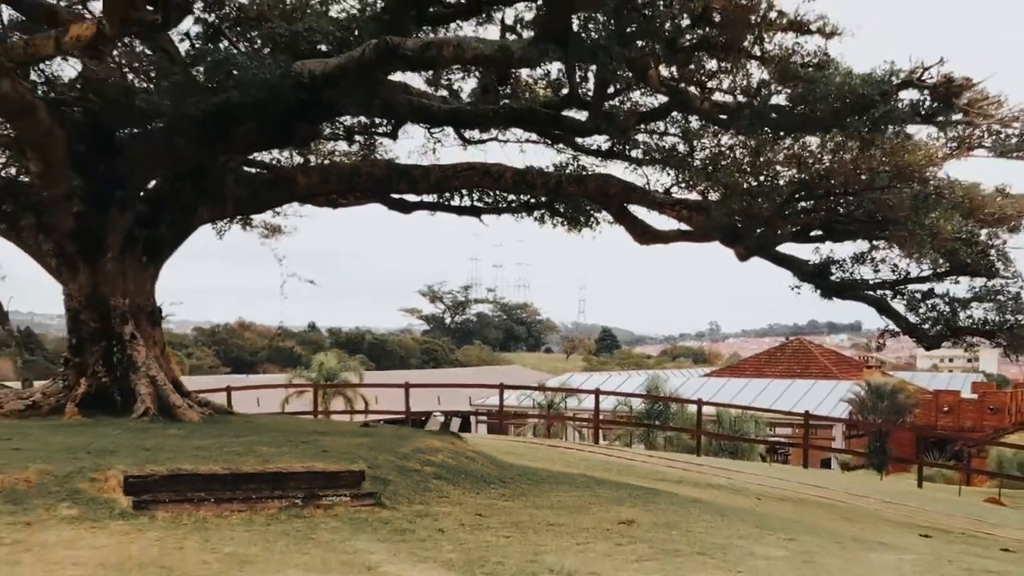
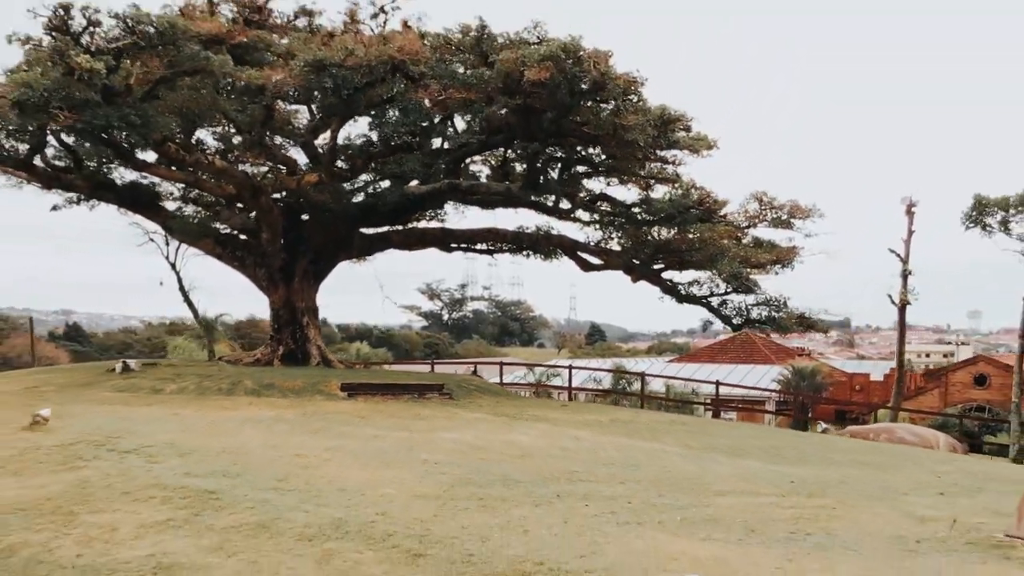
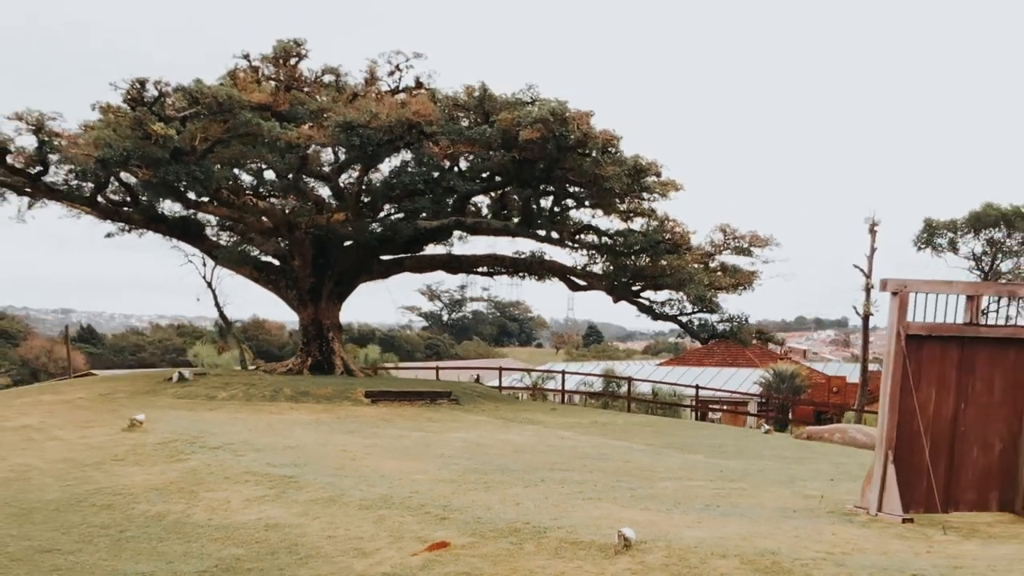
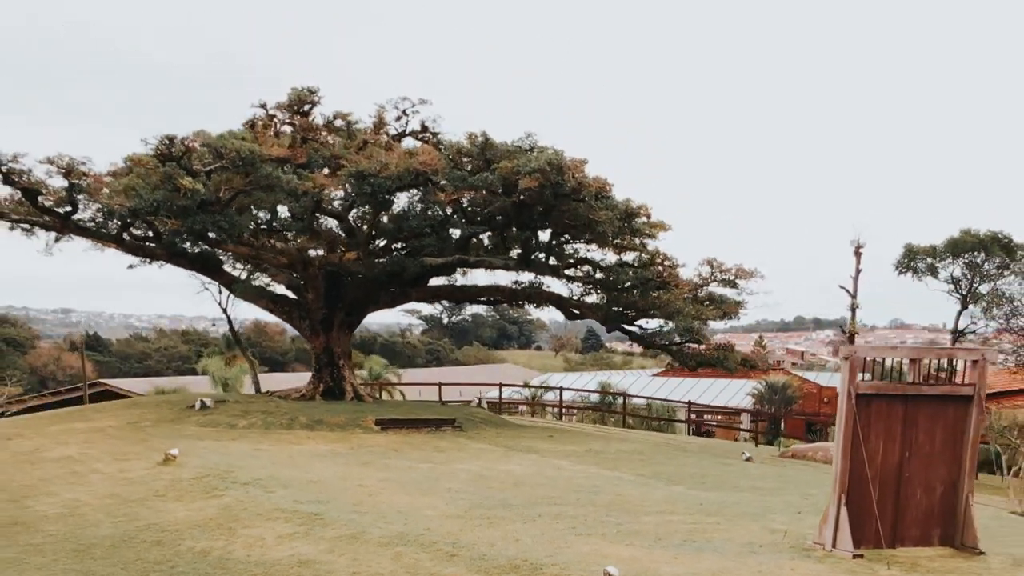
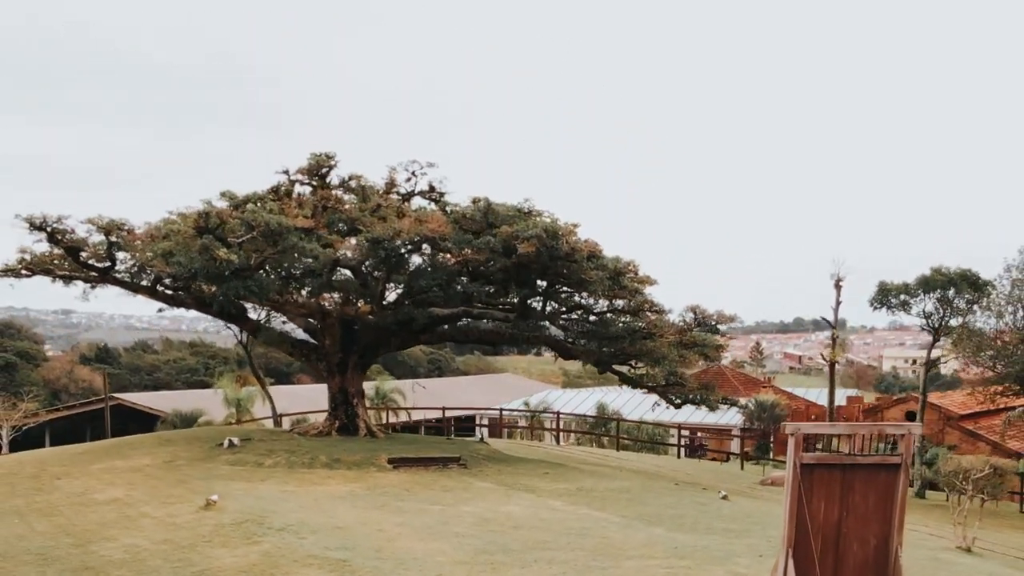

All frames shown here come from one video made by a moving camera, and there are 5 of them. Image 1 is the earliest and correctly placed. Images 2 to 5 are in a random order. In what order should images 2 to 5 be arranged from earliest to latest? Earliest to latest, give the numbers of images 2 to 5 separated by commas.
2, 3, 4, 5
